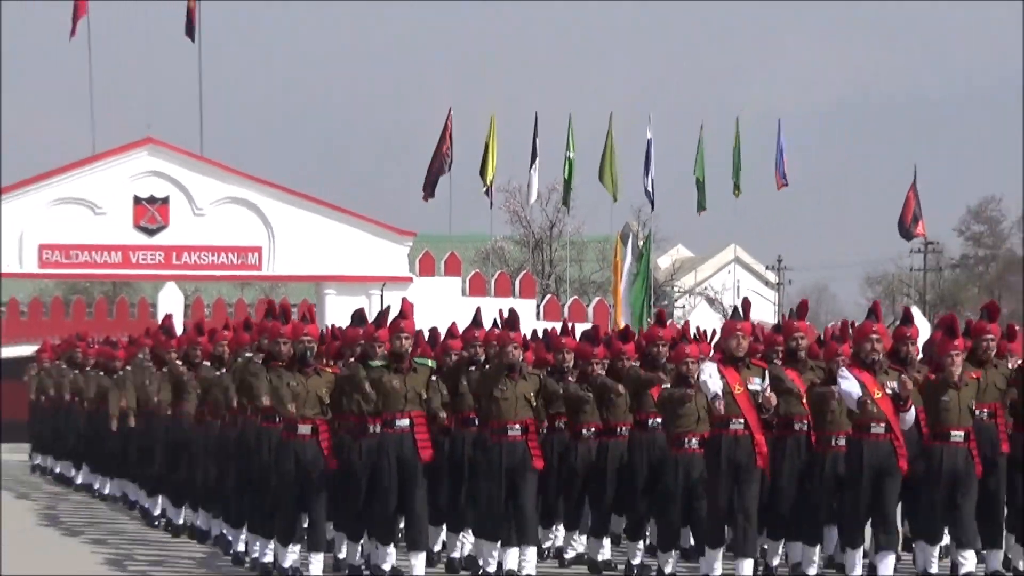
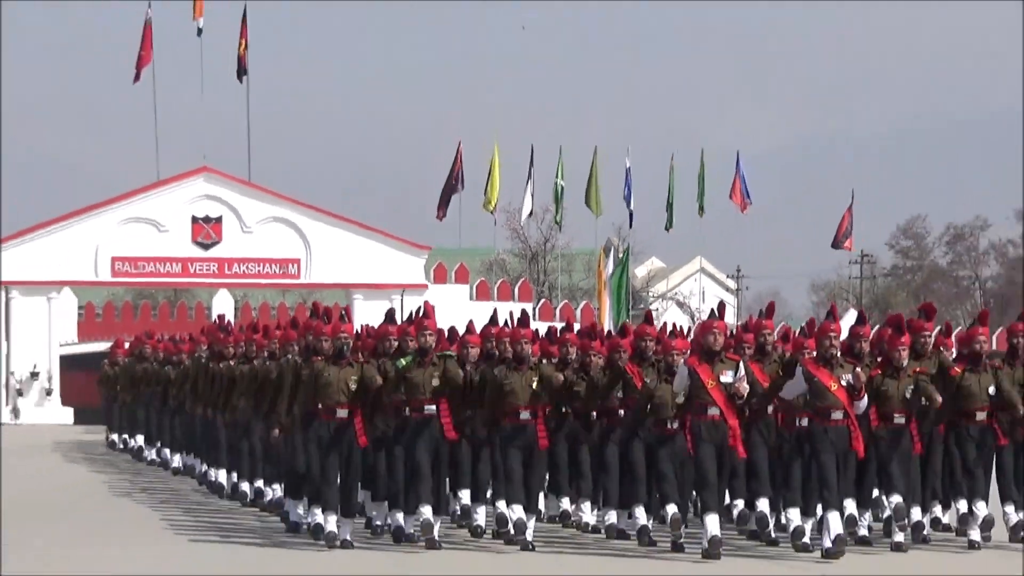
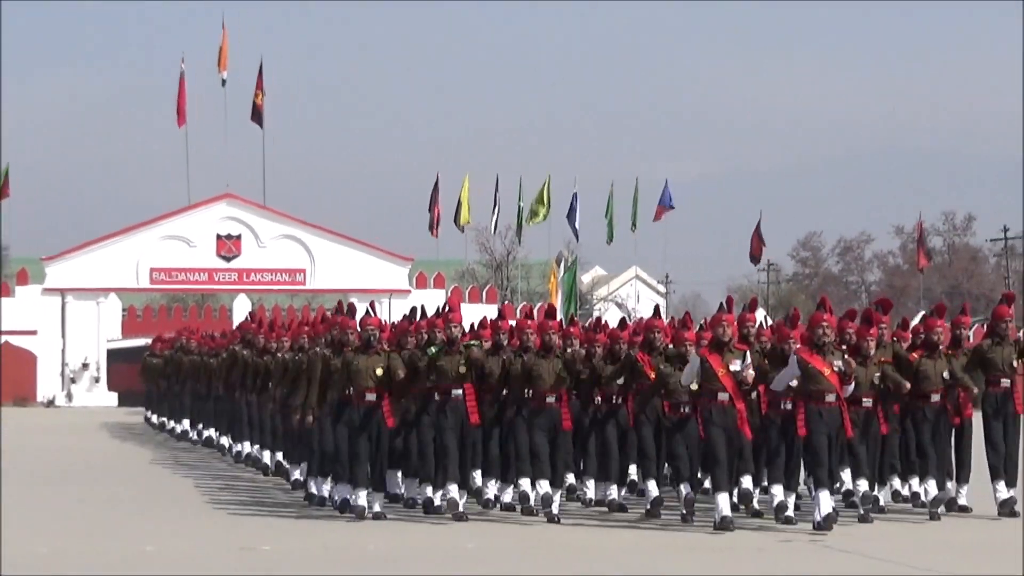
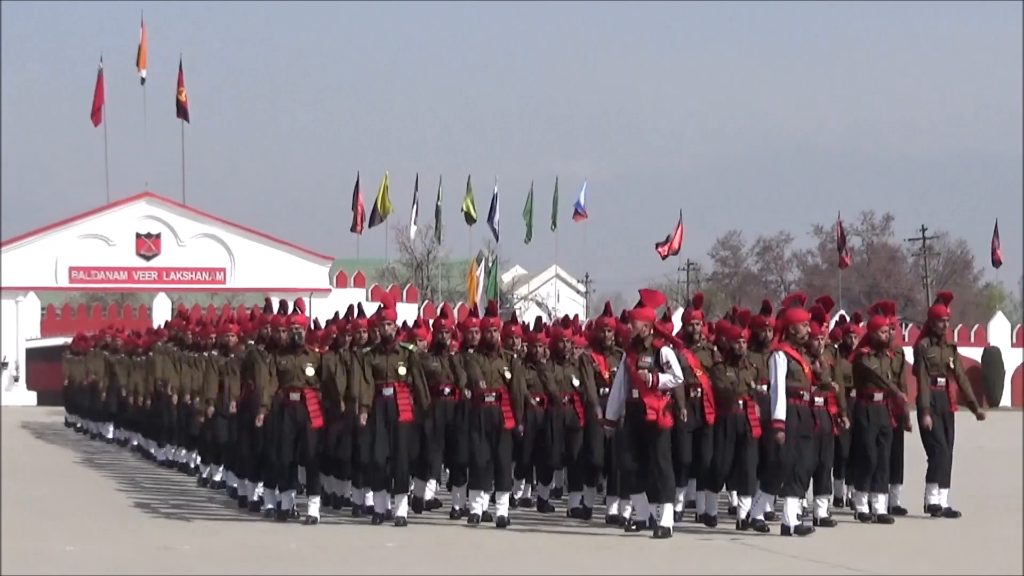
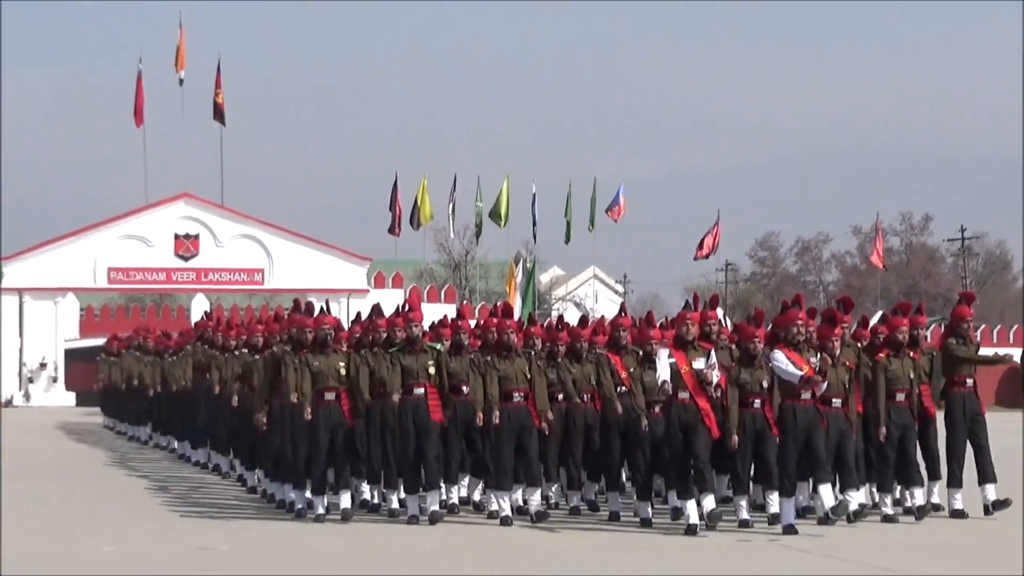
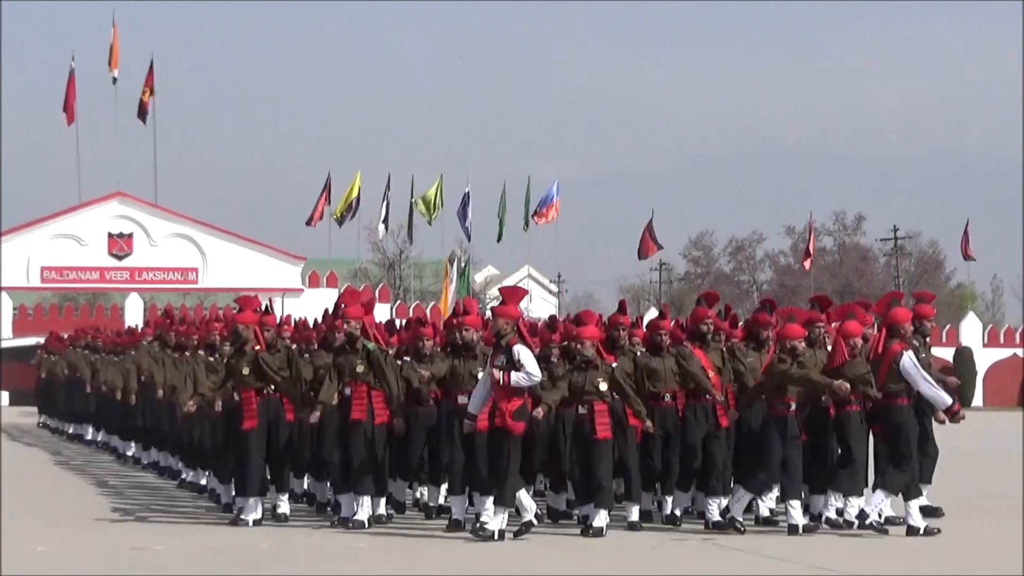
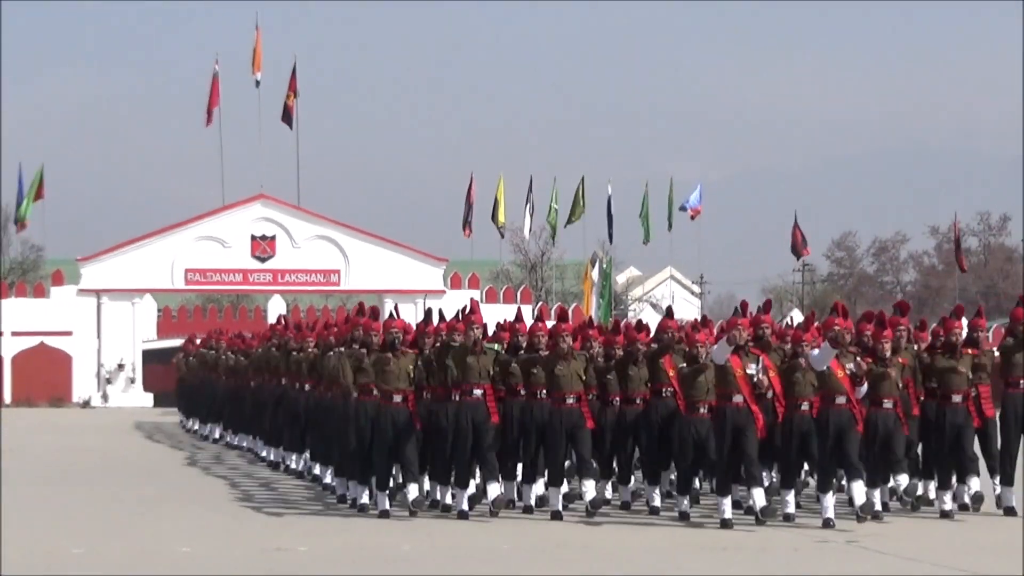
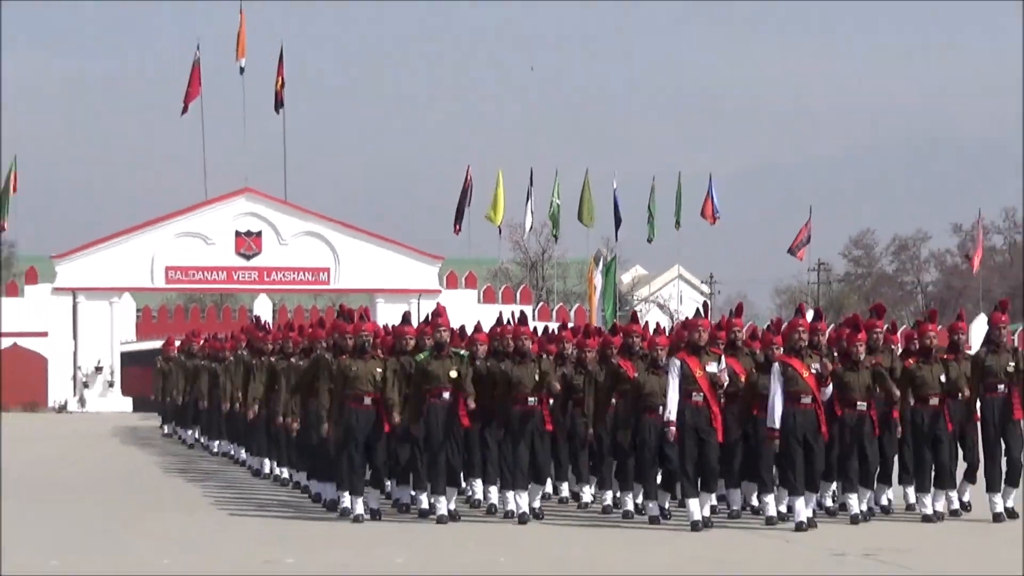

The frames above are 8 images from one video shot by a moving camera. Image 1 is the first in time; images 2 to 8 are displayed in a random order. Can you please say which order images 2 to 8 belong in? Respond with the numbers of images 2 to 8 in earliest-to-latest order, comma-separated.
2, 8, 7, 3, 5, 4, 6
